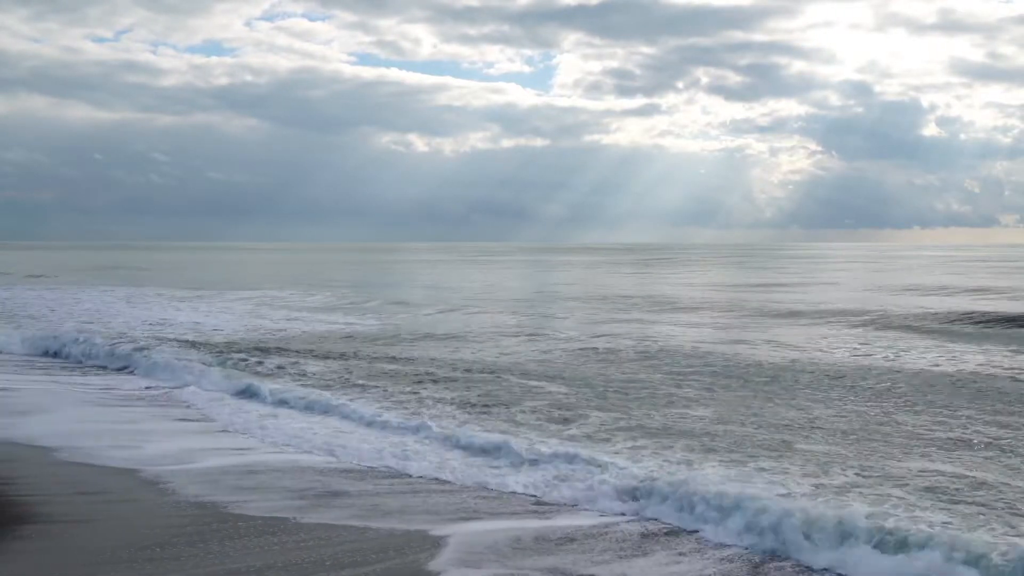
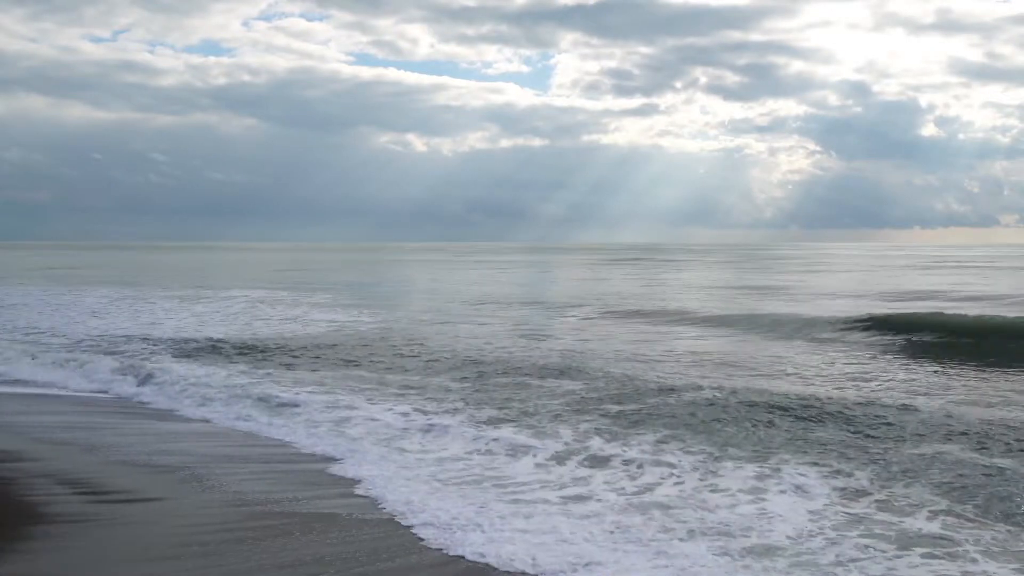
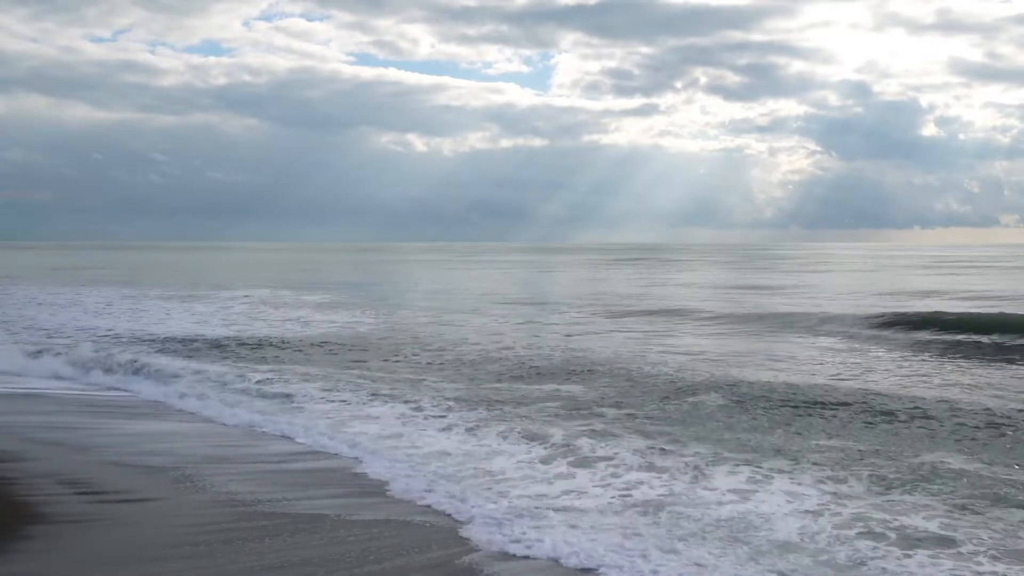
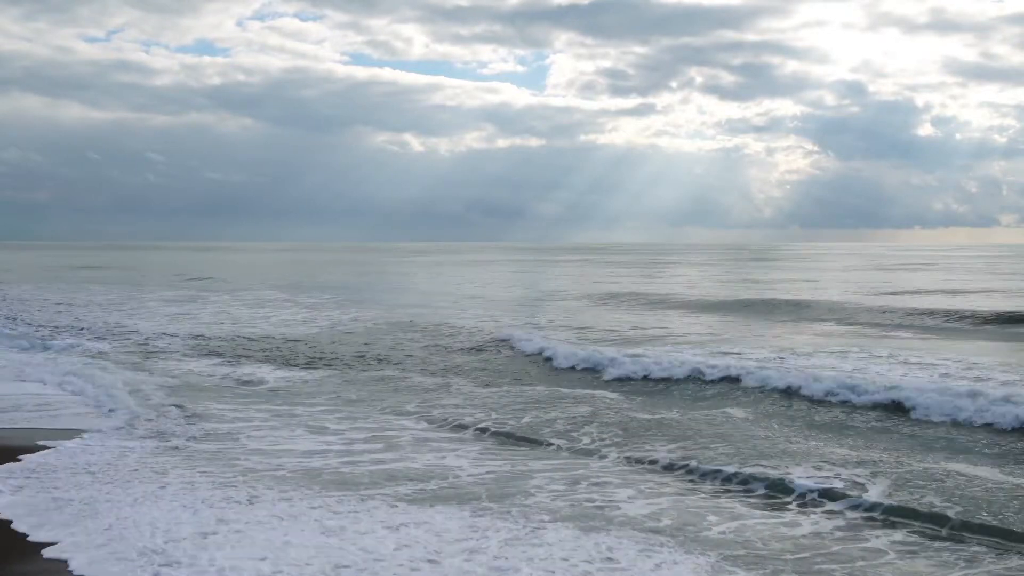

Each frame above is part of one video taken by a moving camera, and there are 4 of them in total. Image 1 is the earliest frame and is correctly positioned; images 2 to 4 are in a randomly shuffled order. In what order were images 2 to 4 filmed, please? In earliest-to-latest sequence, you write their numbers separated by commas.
3, 2, 4
